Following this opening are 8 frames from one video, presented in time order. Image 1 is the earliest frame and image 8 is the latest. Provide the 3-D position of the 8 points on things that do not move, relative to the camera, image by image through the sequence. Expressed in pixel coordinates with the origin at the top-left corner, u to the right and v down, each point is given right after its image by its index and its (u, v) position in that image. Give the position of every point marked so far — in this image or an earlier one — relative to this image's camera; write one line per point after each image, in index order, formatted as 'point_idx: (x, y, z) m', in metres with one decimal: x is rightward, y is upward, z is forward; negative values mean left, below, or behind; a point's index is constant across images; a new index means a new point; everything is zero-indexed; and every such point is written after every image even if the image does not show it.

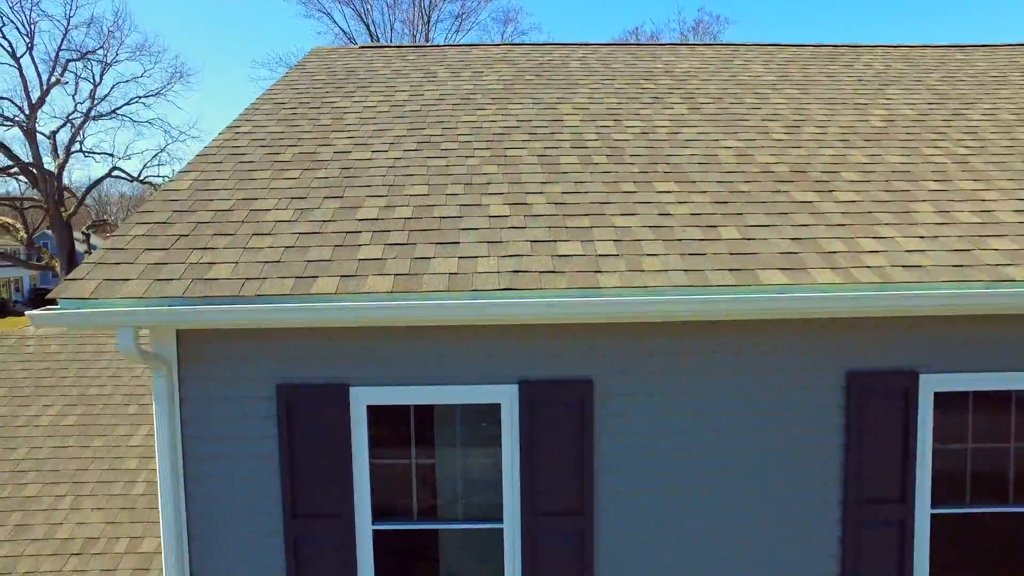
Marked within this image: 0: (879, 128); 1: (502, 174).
0: (+3.3, +1.4, +4.5) m
1: (-0.1, +0.8, +3.8) m
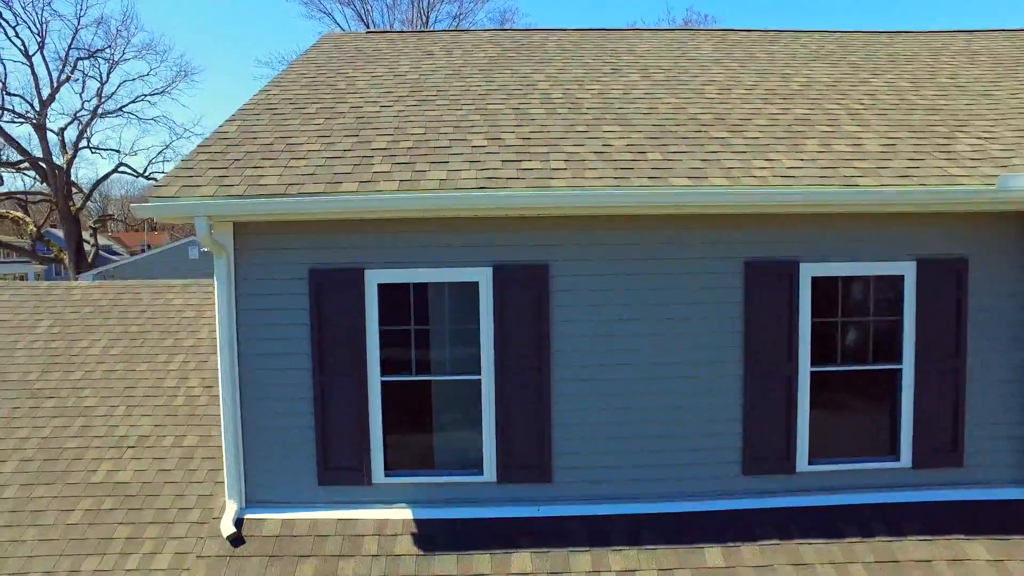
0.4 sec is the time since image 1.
0: (+3.1, +2.2, +5.5) m
1: (-0.2, +1.6, +4.8) m
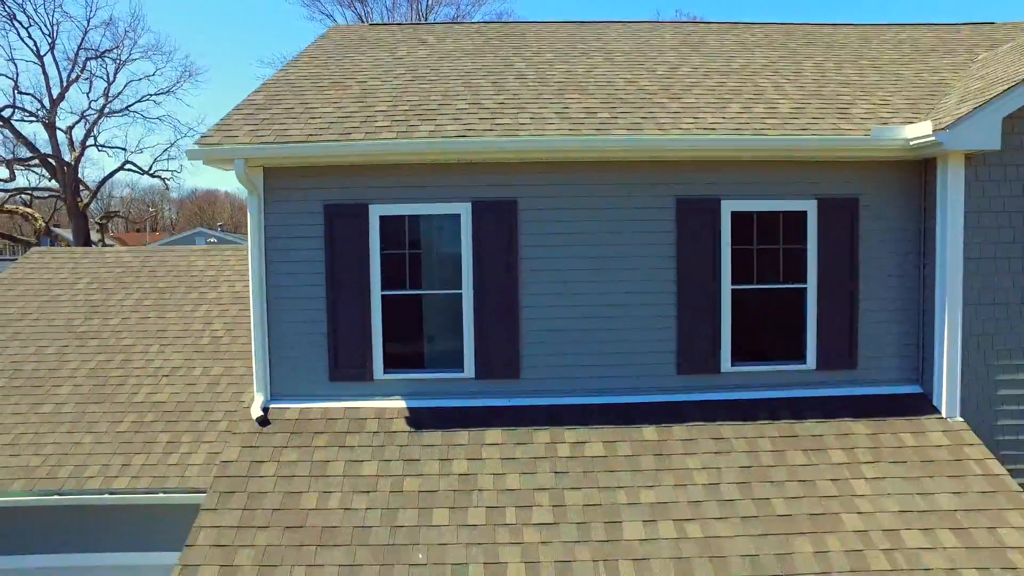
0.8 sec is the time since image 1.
0: (+2.8, +2.8, +6.5) m
1: (-0.5, +2.2, +5.7) m
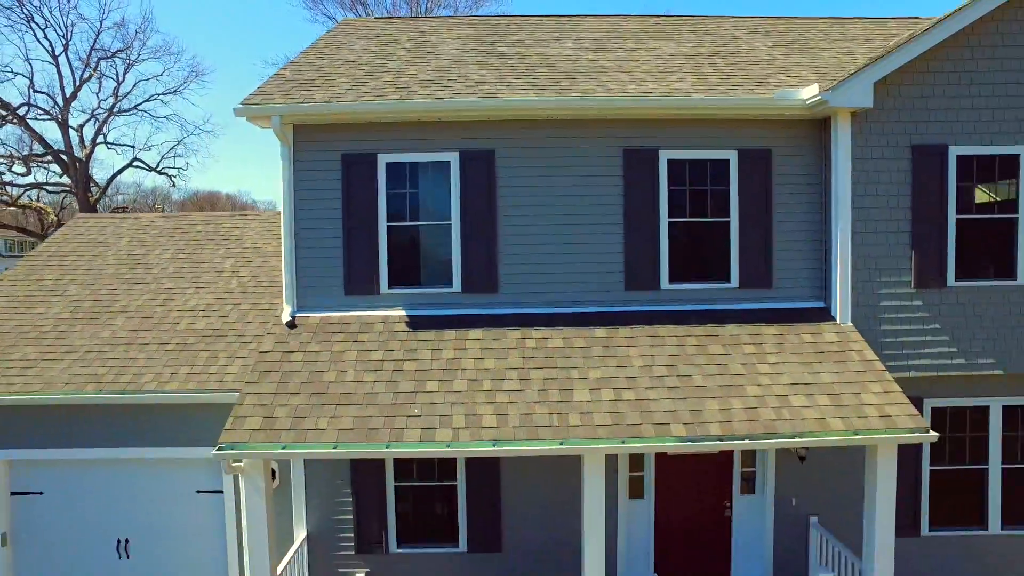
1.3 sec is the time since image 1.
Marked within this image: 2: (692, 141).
0: (+2.6, +3.6, +7.7) m
1: (-0.7, +3.0, +7.0) m
2: (+2.2, +1.8, +6.3) m
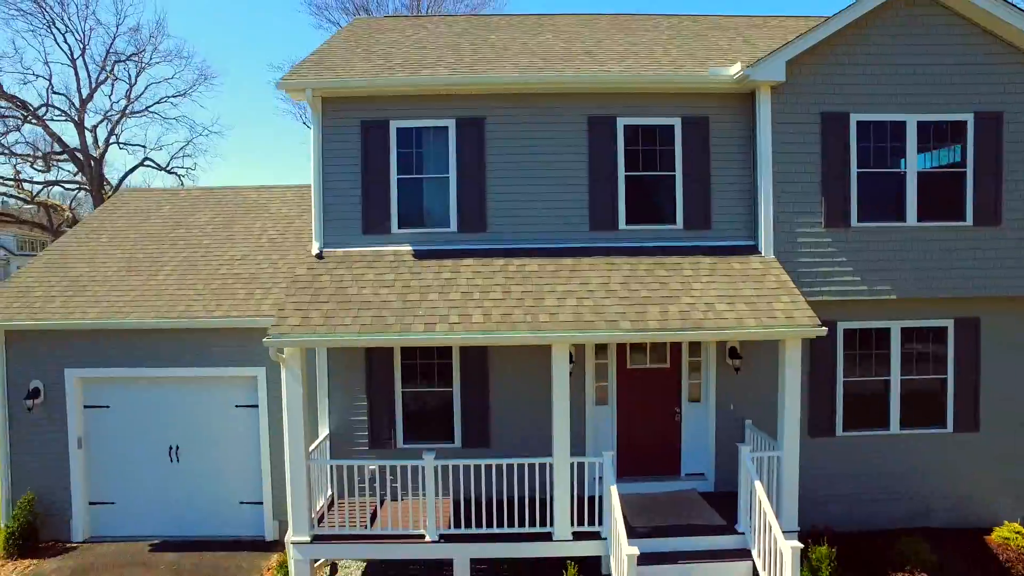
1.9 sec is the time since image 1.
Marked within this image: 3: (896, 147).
0: (+2.4, +4.5, +9.2) m
1: (-0.9, +3.9, +8.5) m
2: (+2.0, +2.7, +7.7) m
3: (+5.8, +2.1, +7.7) m
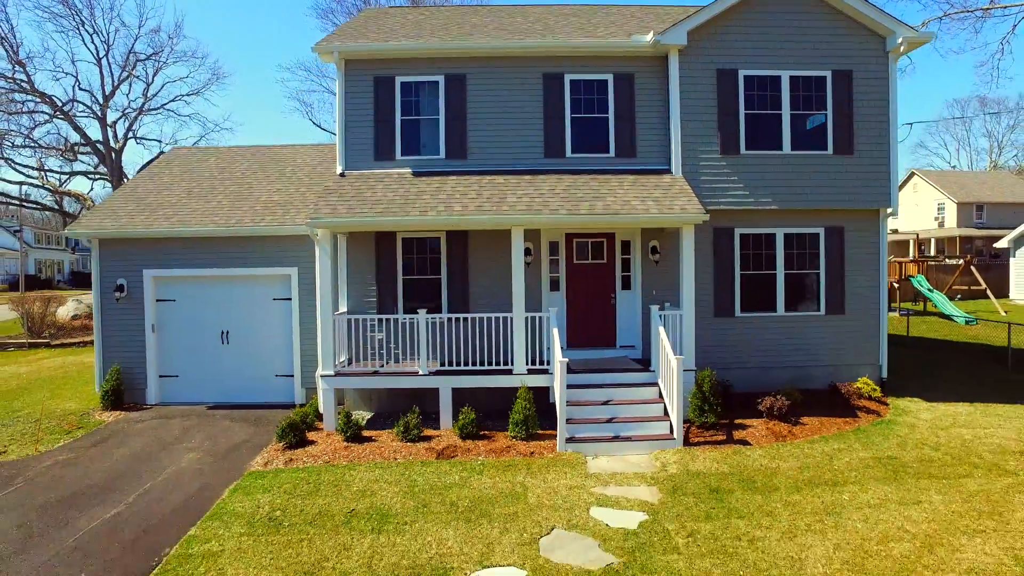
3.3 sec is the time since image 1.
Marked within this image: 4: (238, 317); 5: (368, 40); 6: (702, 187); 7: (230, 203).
0: (+1.8, +6.2, +11.8) m
1: (-1.5, +5.6, +11.1) m
2: (+1.5, +4.4, +10.3) m
3: (+5.3, +3.9, +10.3) m
4: (-5.8, -0.6, +10.9) m
5: (-2.9, +4.9, +10.2) m
6: (+3.8, +2.0, +10.2) m
7: (-6.2, +1.9, +11.3) m
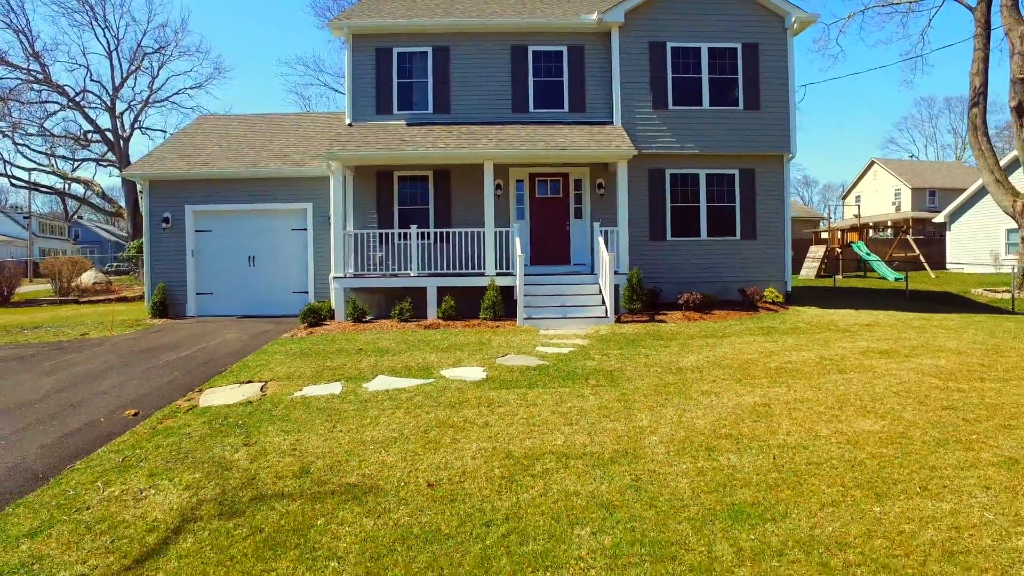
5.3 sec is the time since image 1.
0: (+1.2, +8.0, +14.4) m
1: (-2.1, +7.4, +13.6) m
2: (+0.8, +6.2, +12.8) m
3: (+4.6, +5.7, +12.9) m
4: (-6.5, +1.1, +13.3) m
5: (-3.6, +6.7, +12.7) m
6: (+3.1, +3.8, +12.7) m
7: (-6.9, +3.6, +13.7) m
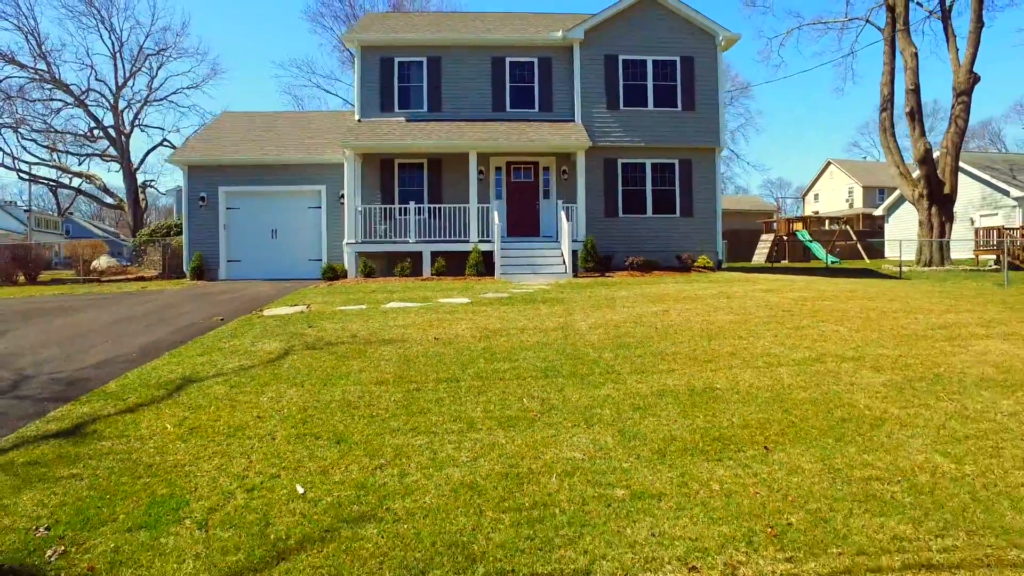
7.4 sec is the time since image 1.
0: (+0.5, +8.9, +17.2) m
1: (-2.8, +8.3, +16.3) m
2: (+0.2, +7.2, +15.6) m
3: (+4.0, +6.6, +15.8) m
4: (-7.1, +2.1, +15.8) m
5: (-4.2, +7.7, +15.3) m
6: (+2.5, +4.7, +15.5) m
7: (-7.5, +4.6, +16.2) m
